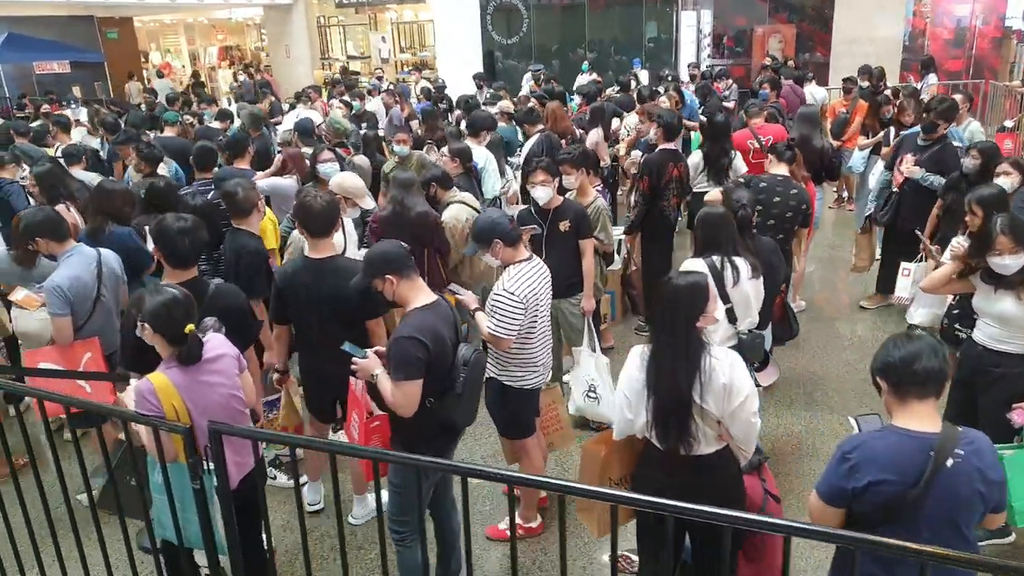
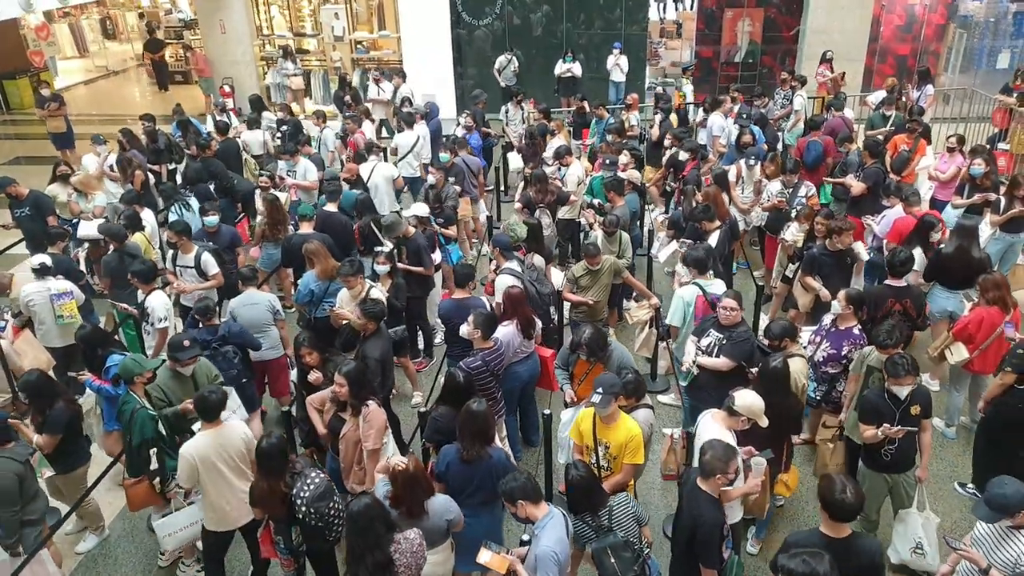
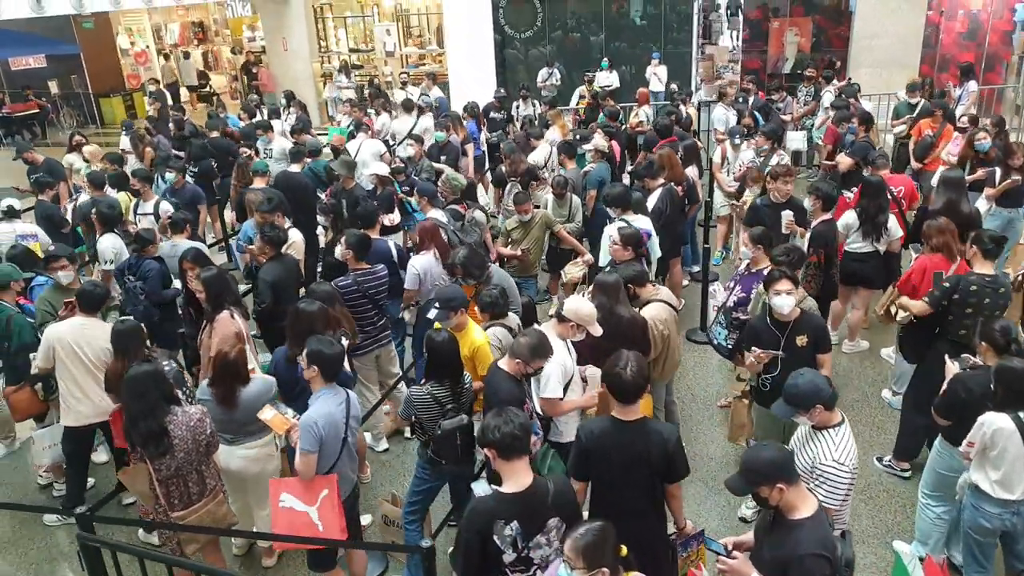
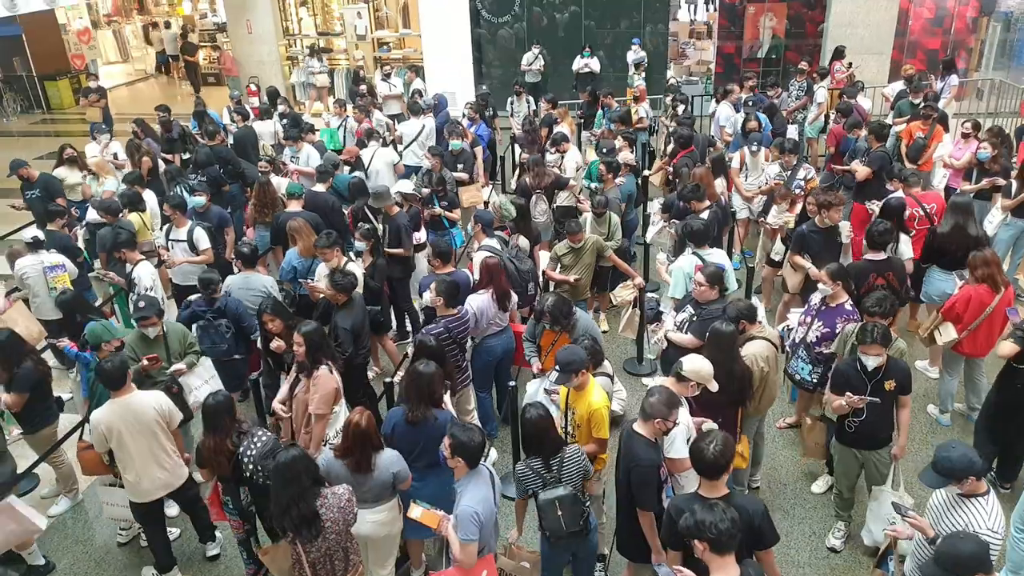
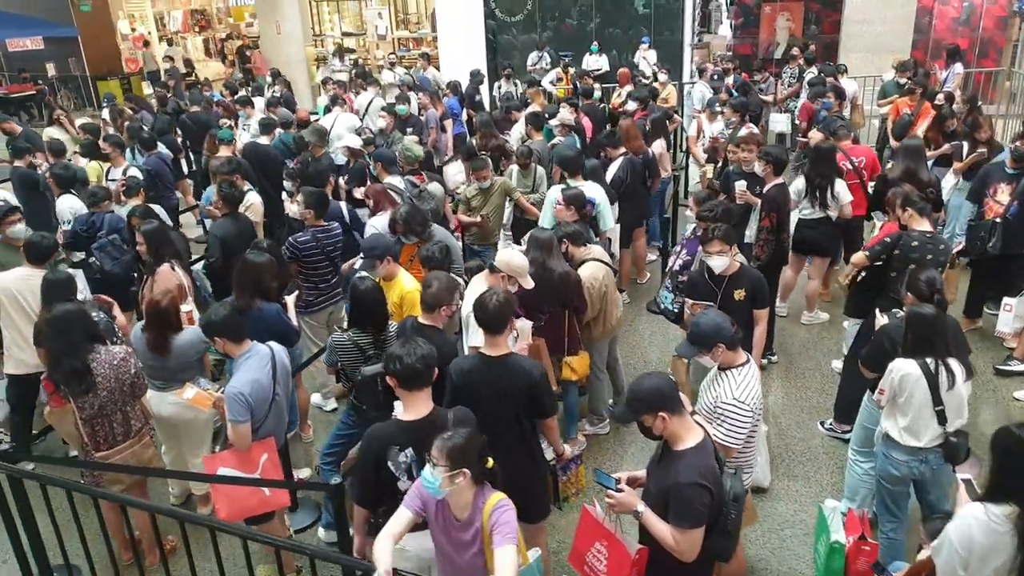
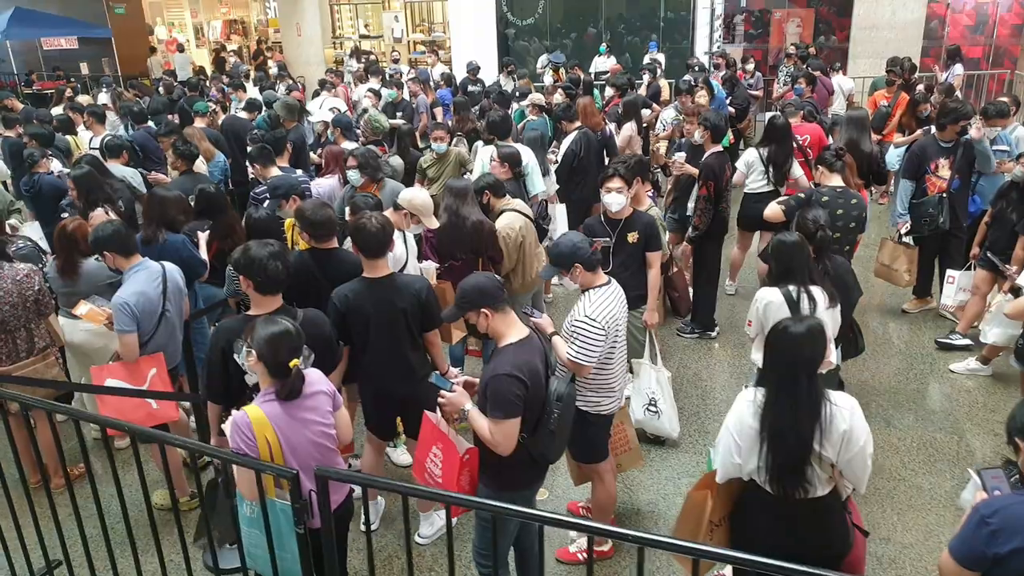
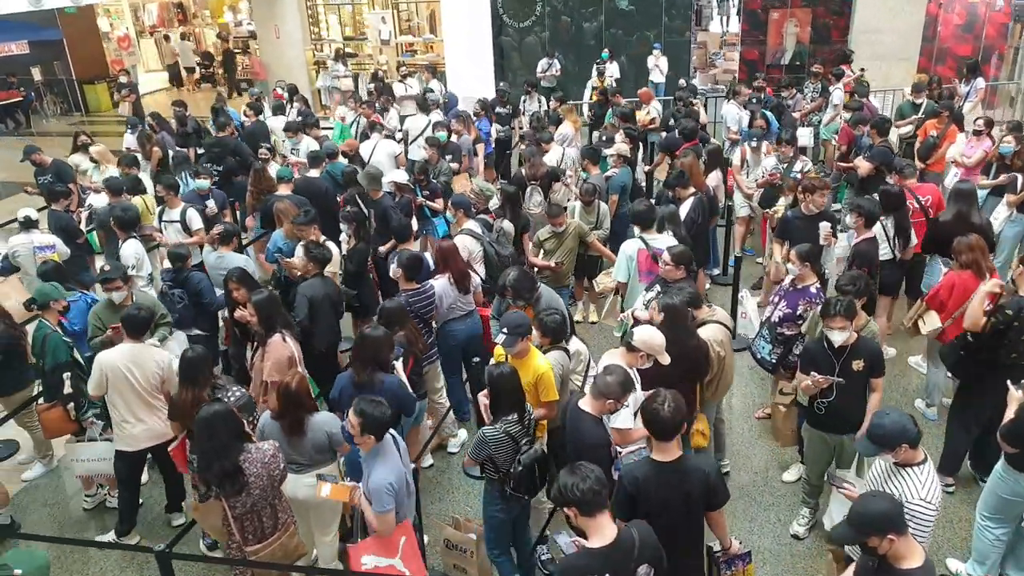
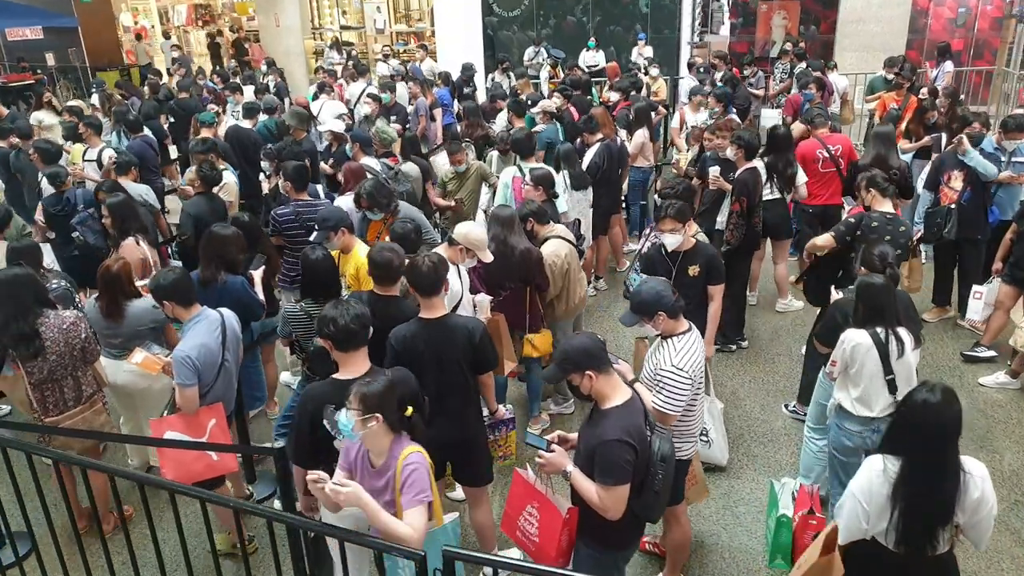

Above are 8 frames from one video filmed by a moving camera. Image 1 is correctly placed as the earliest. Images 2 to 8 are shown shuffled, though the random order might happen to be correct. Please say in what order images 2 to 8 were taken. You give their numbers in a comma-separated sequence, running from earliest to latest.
6, 8, 5, 3, 7, 4, 2
